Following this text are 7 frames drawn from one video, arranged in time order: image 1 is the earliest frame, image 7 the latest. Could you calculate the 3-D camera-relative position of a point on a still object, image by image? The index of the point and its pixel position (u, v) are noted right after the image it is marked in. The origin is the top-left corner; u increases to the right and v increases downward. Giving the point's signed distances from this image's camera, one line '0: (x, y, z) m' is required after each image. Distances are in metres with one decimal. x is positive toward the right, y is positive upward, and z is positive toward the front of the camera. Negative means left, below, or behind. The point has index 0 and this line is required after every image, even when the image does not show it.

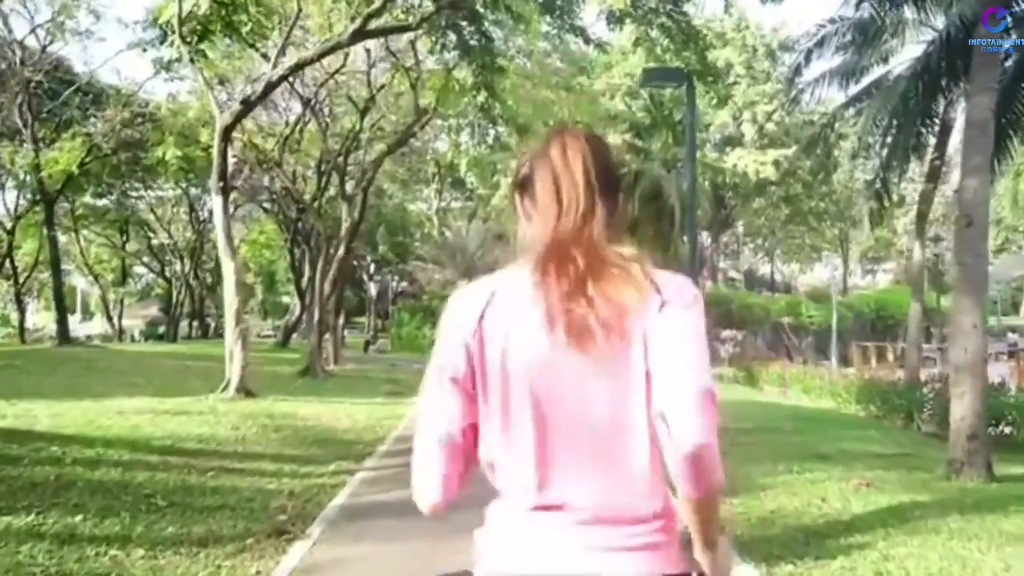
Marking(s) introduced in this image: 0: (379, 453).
0: (-1.1, -1.4, +11.7) m
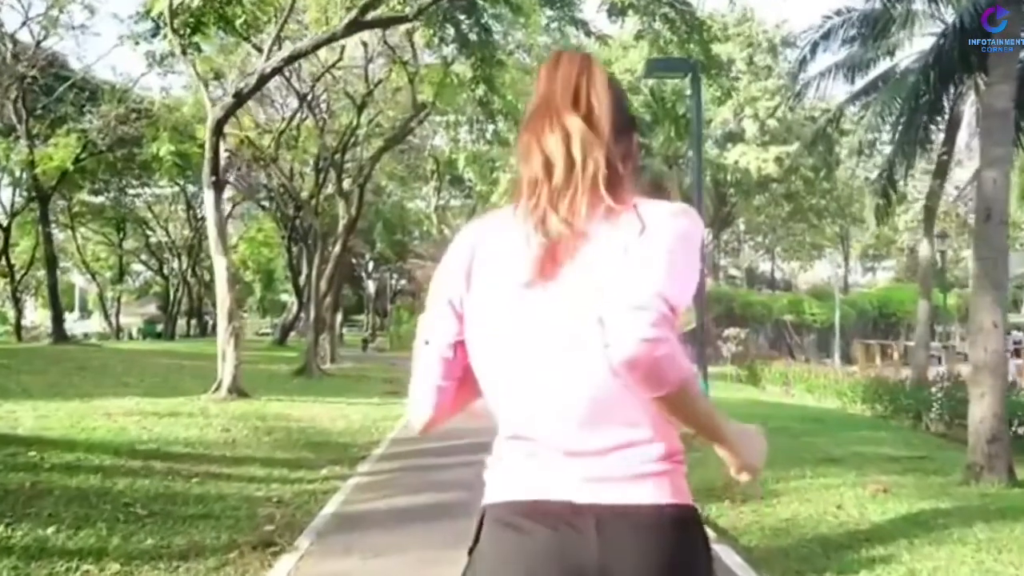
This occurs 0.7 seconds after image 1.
0: (-1.1, -1.3, +11.3) m
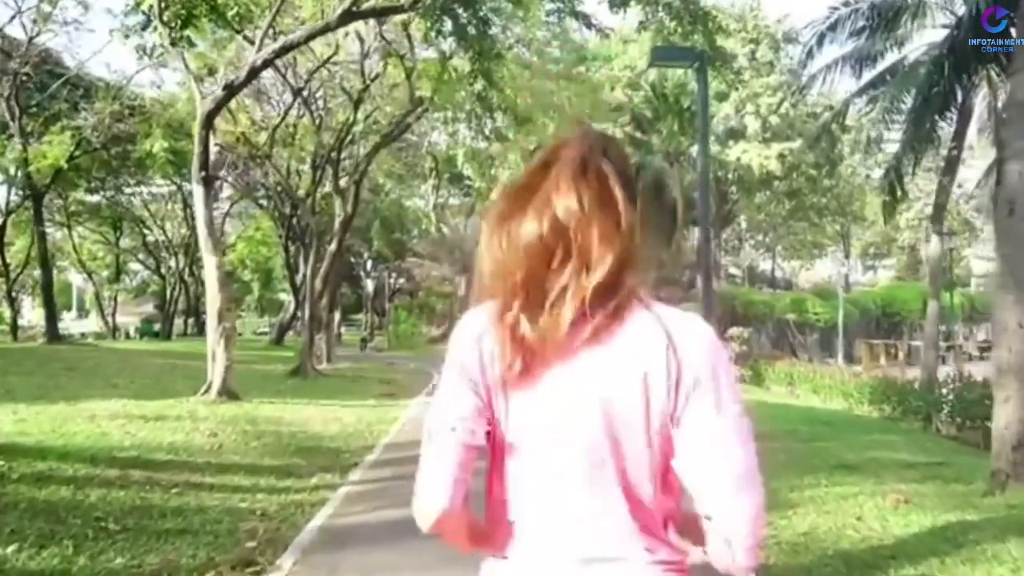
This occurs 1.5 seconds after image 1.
0: (-1.1, -1.3, +10.8) m
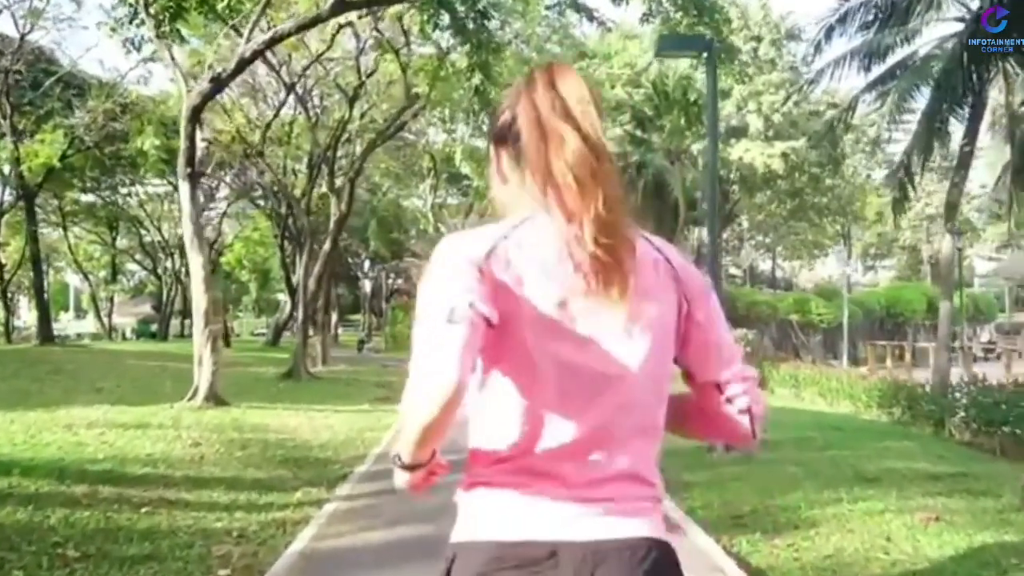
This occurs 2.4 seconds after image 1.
0: (-1.1, -1.3, +10.2) m
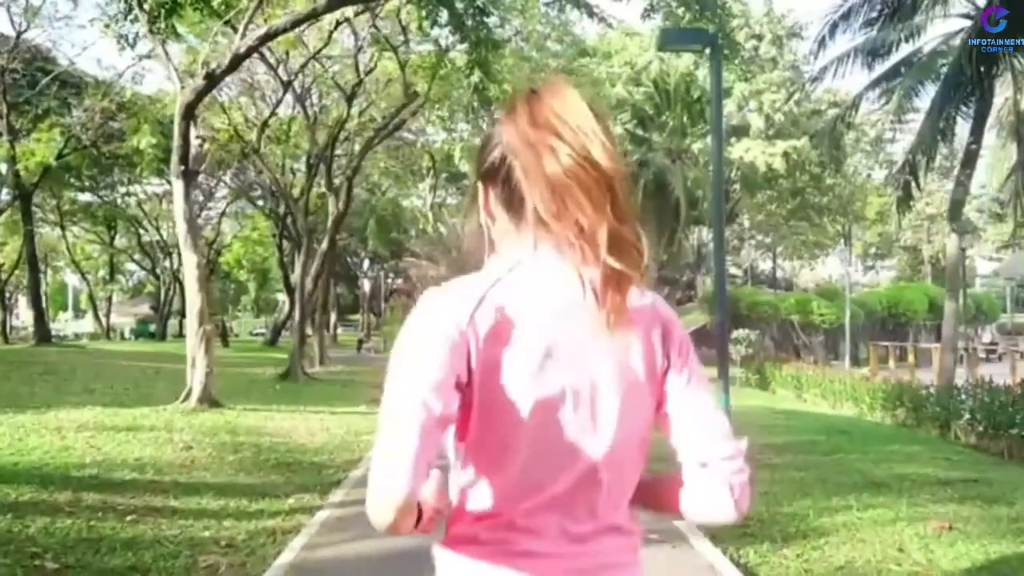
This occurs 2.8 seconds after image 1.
0: (-1.1, -1.3, +9.9) m
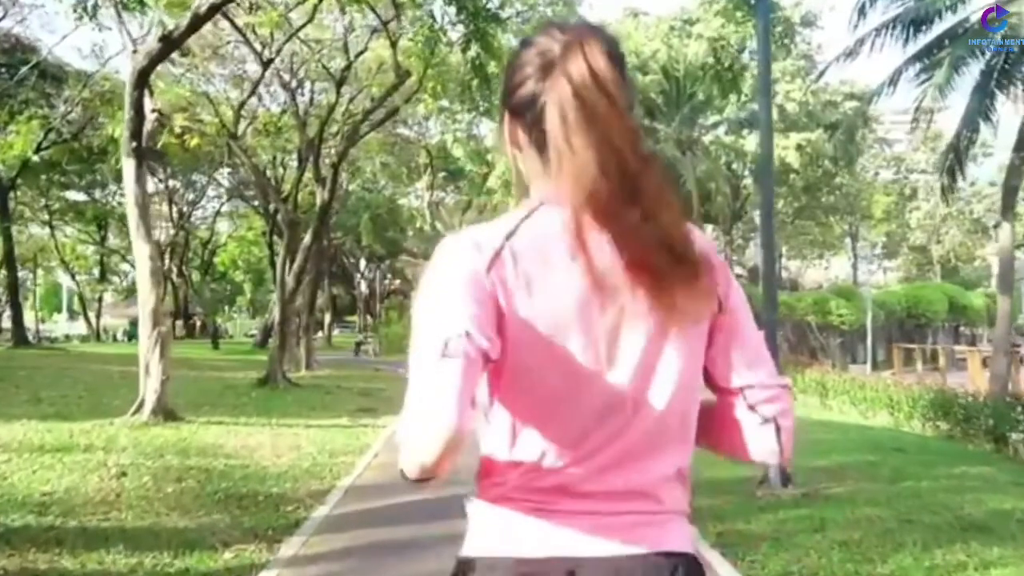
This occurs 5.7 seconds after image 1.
0: (-1.1, -1.3, +7.8) m
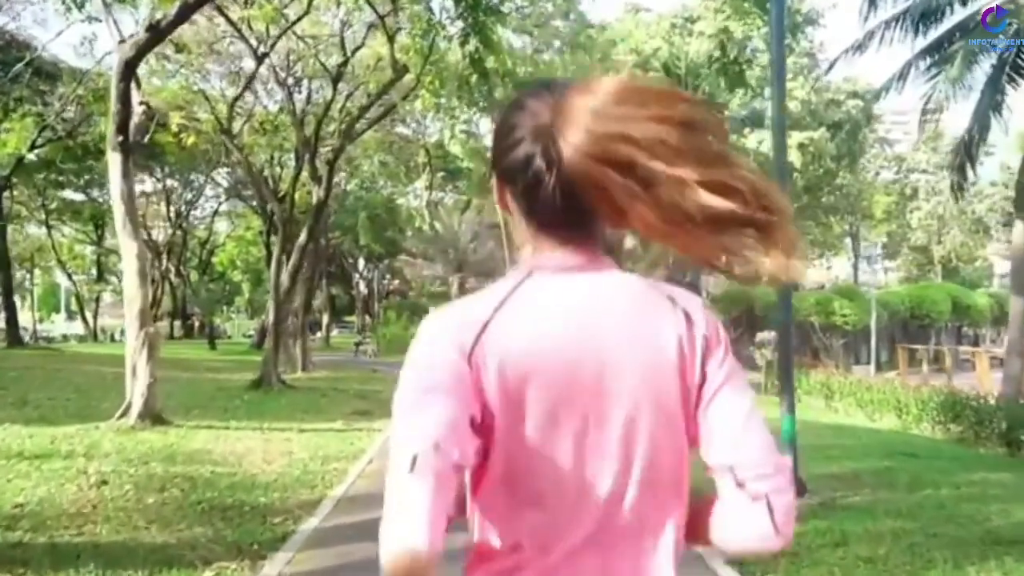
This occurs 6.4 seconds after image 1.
0: (-1.1, -1.3, +7.3) m
